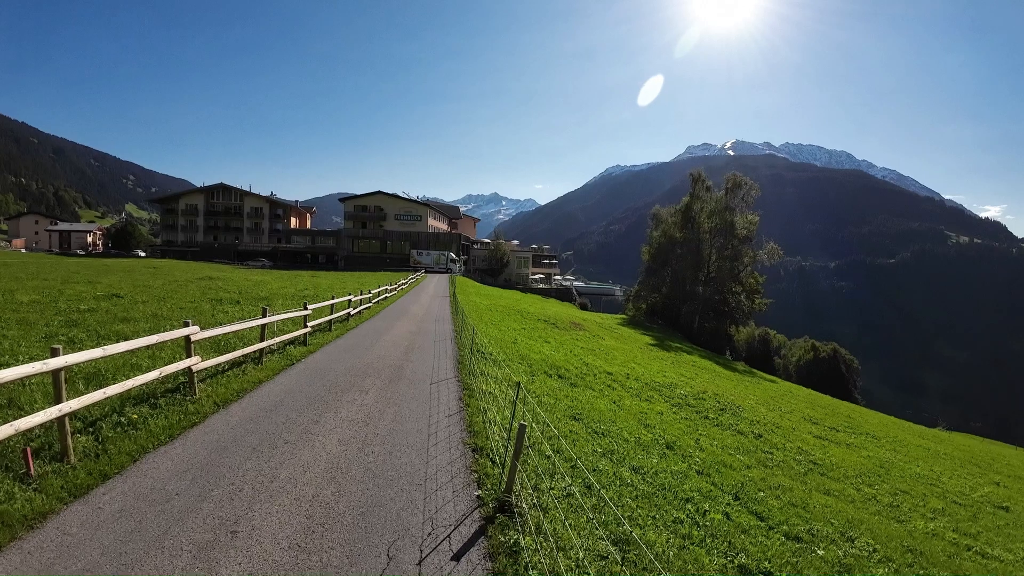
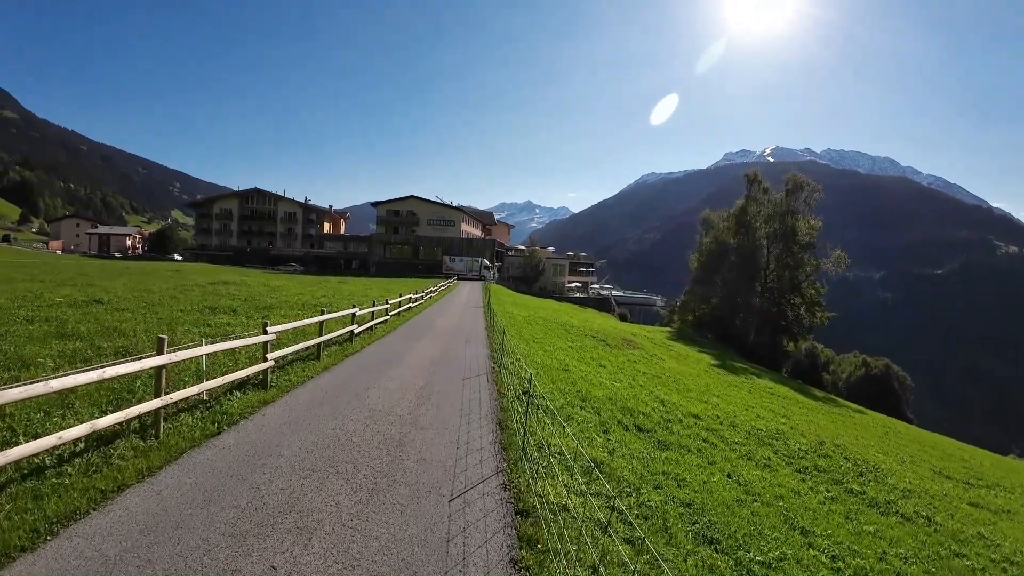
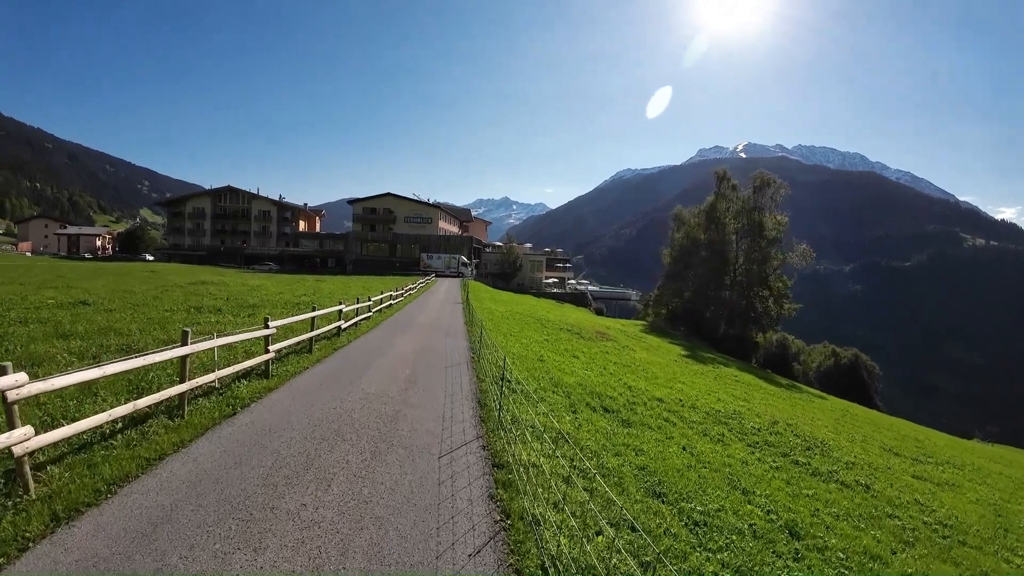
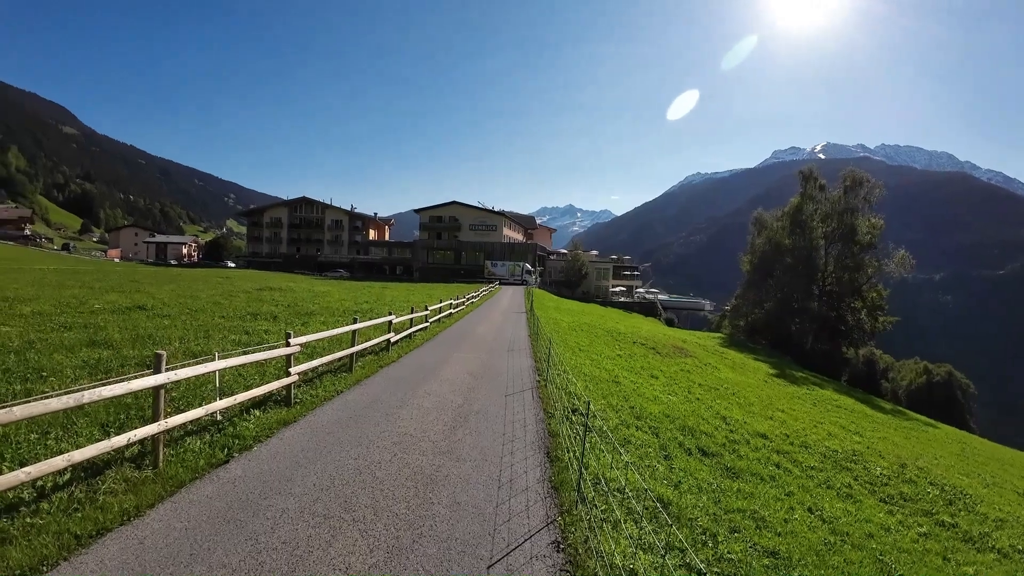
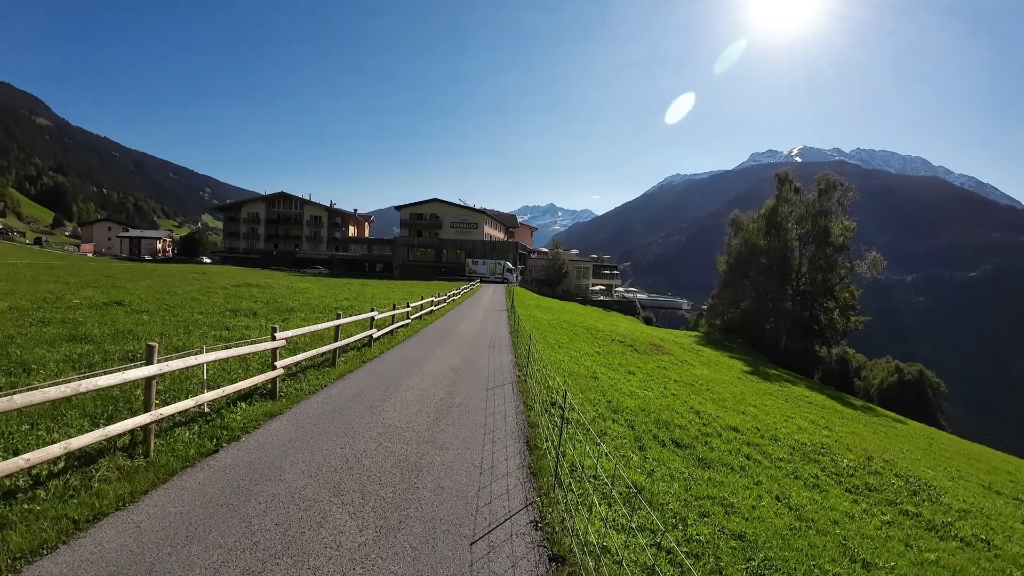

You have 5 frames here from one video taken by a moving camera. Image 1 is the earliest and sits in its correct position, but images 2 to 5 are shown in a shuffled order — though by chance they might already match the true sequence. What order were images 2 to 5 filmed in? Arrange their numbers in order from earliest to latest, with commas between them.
3, 2, 5, 4
